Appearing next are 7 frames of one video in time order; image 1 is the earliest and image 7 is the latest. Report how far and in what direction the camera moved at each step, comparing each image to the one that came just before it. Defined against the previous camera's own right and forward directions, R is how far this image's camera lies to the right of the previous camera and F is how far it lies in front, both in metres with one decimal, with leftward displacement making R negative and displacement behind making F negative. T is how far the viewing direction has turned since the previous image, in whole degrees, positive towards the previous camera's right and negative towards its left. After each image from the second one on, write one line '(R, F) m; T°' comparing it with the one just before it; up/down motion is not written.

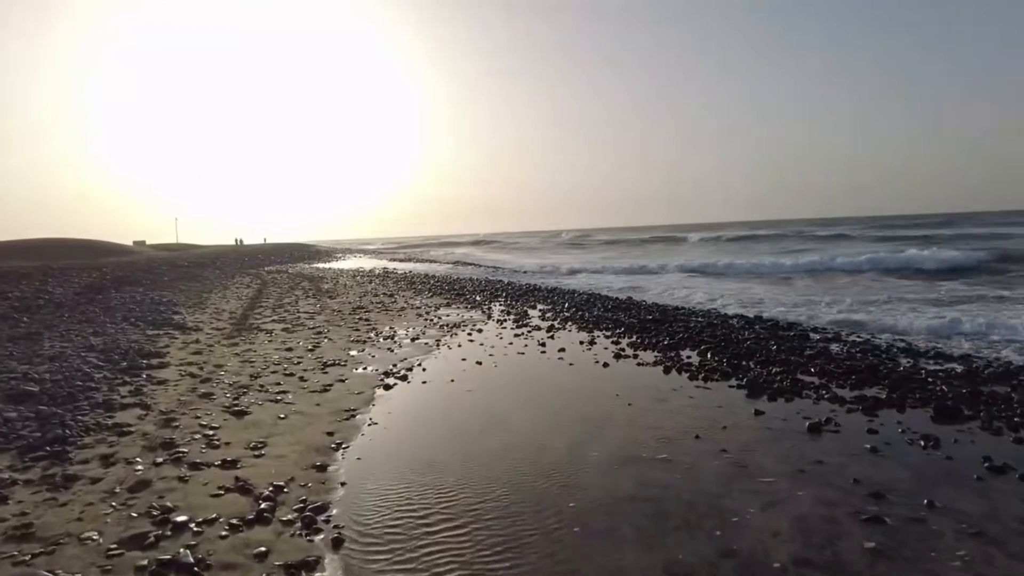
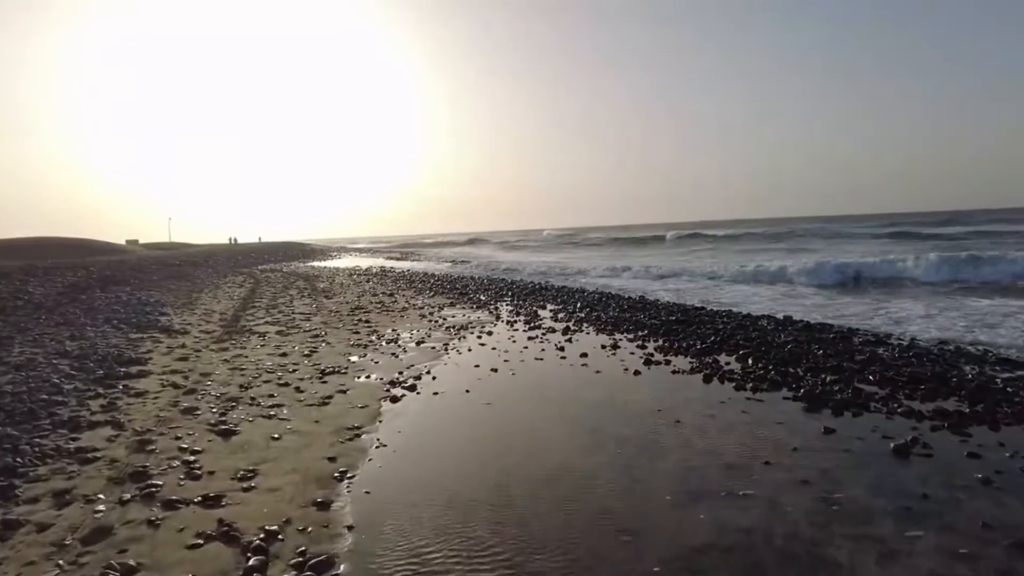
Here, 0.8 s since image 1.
(-0.3, +1.1) m; 0°
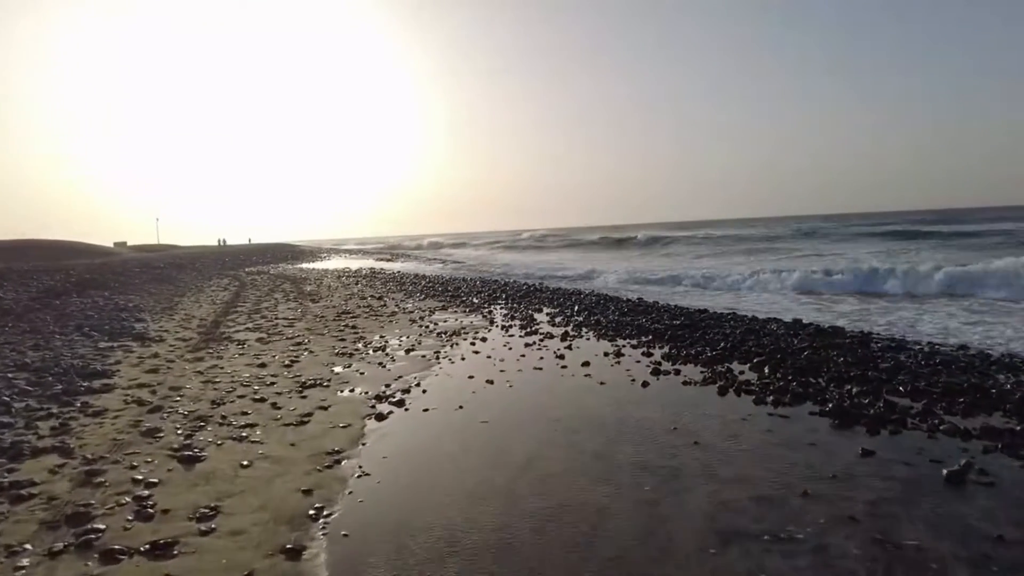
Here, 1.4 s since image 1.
(-0.1, +0.8) m; +1°
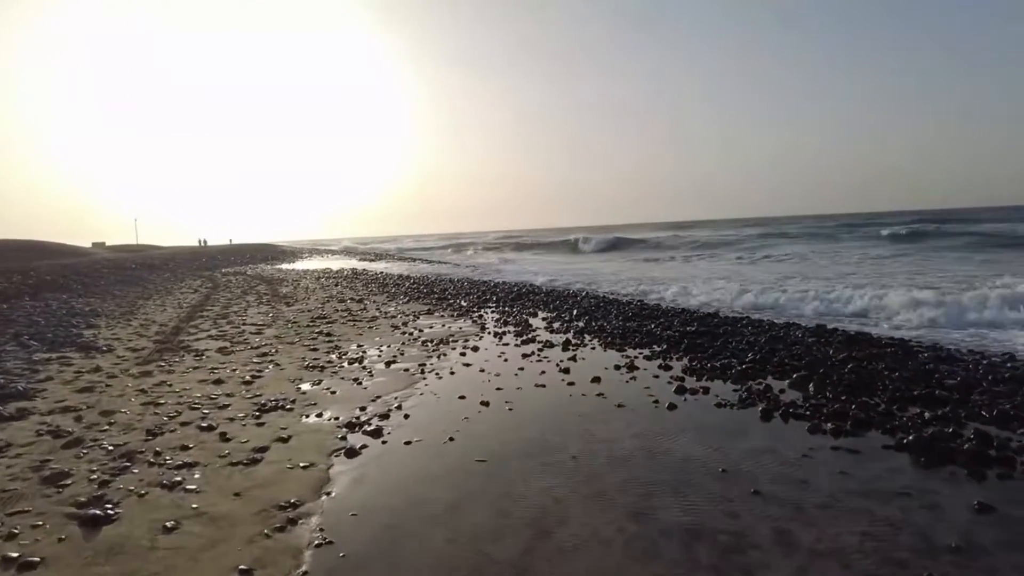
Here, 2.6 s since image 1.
(-0.2, +1.4) m; +1°
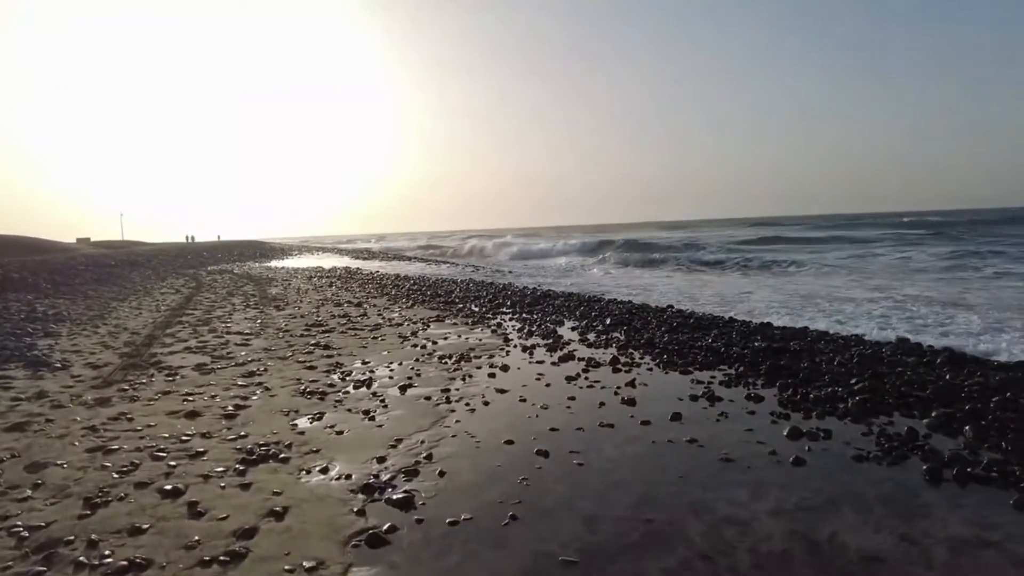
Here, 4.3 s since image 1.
(-0.6, +1.9) m; +1°
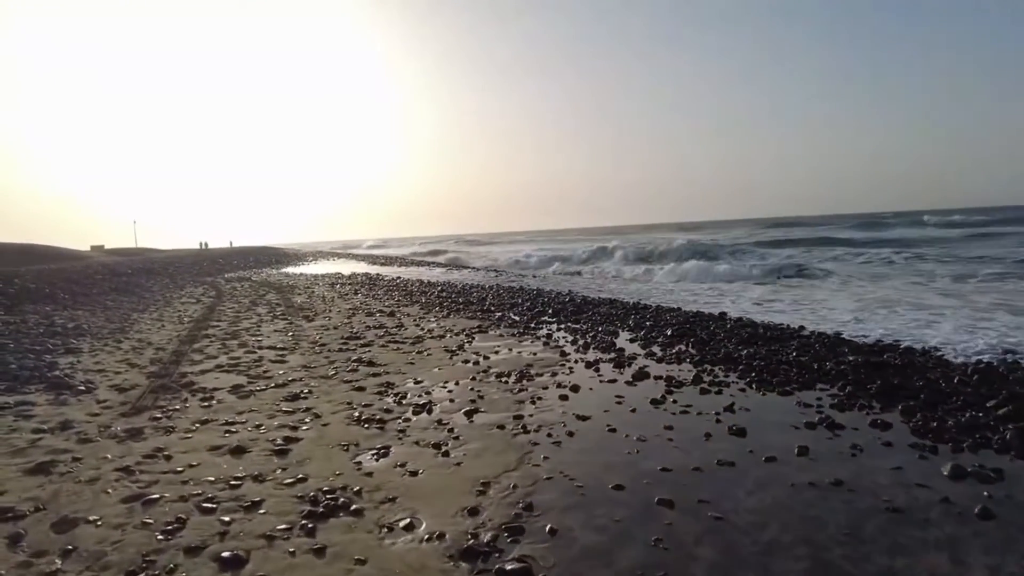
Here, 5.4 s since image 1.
(-0.7, +0.9) m; -1°
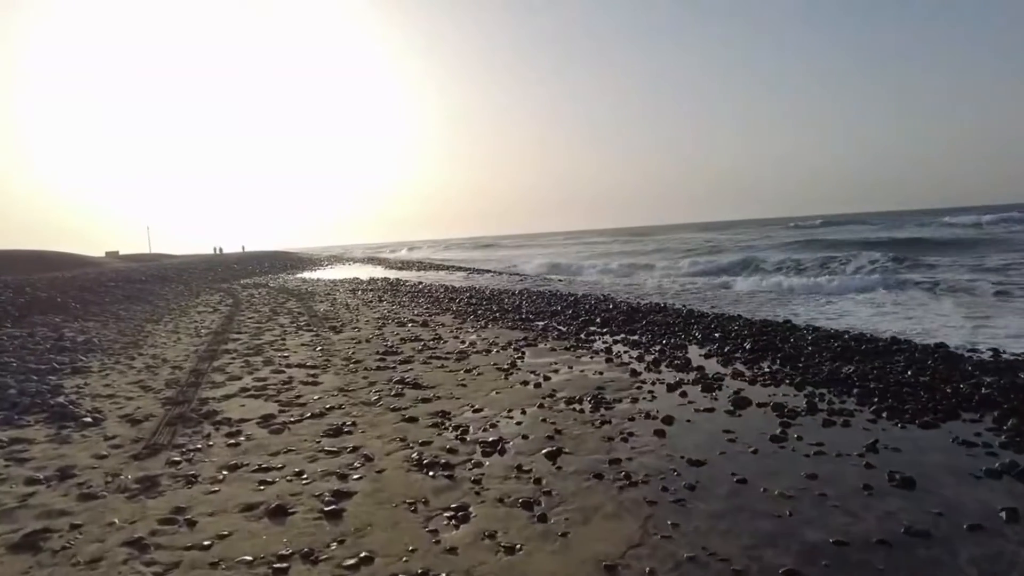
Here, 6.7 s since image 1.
(-0.7, +1.3) m; -1°
